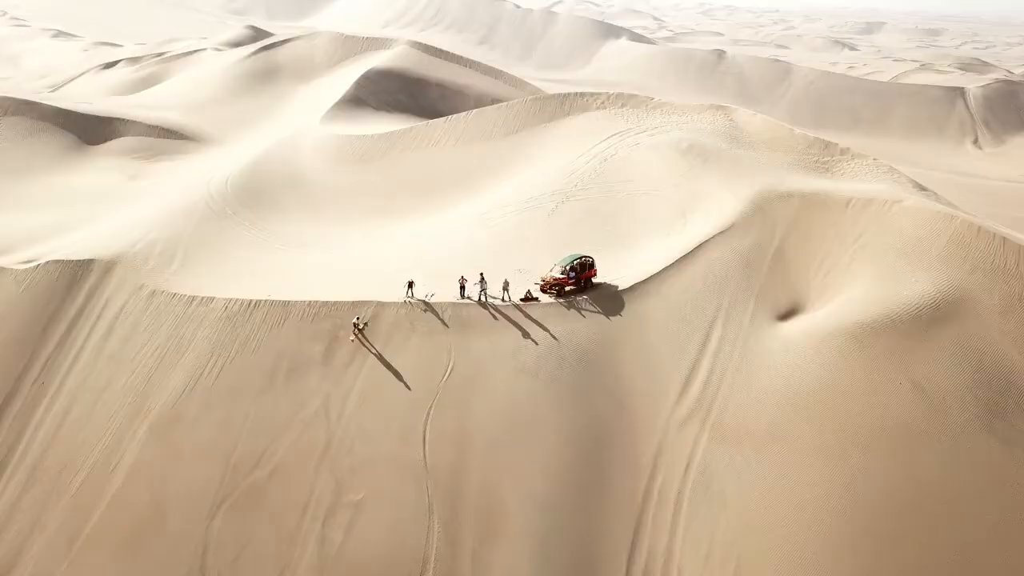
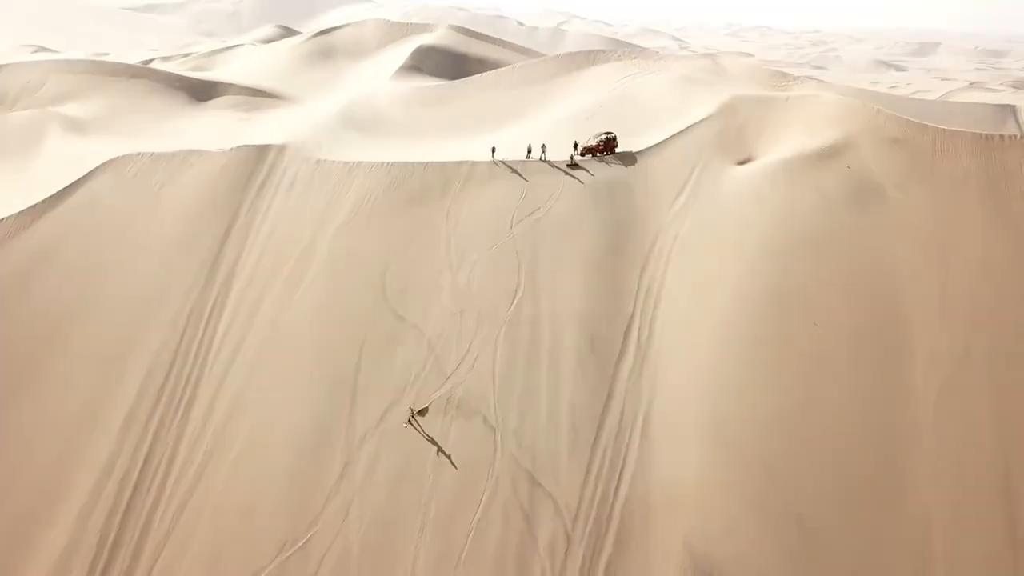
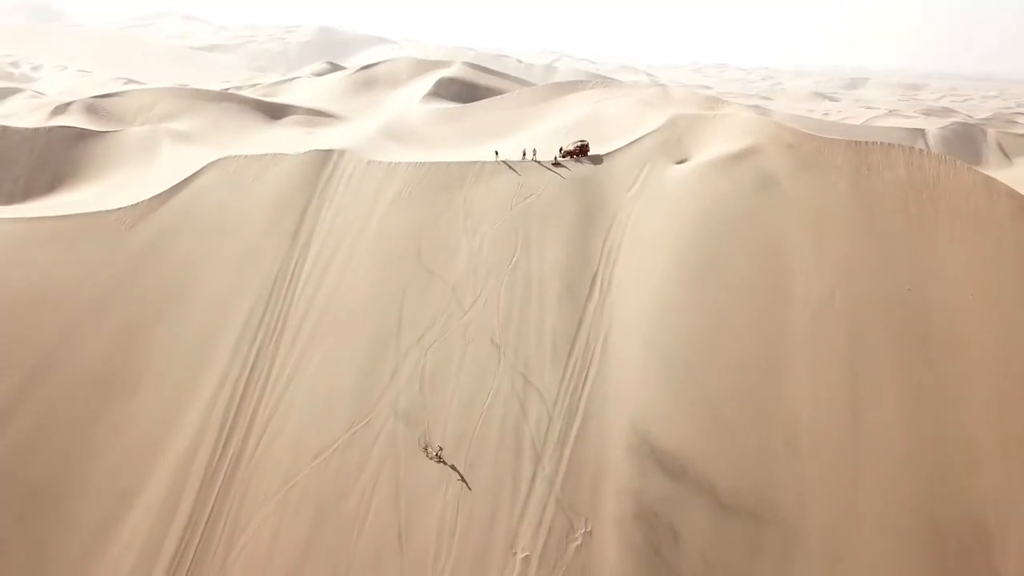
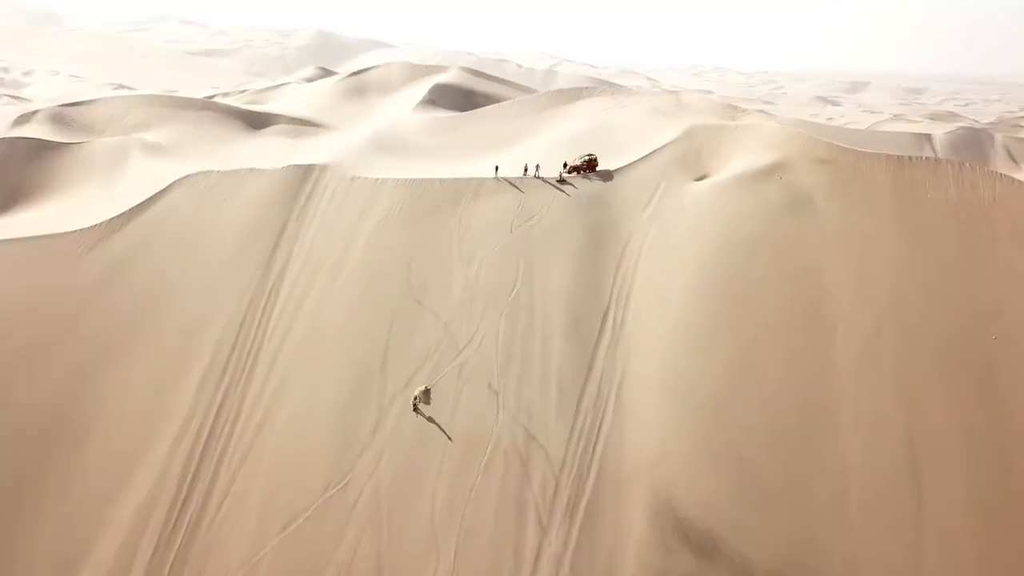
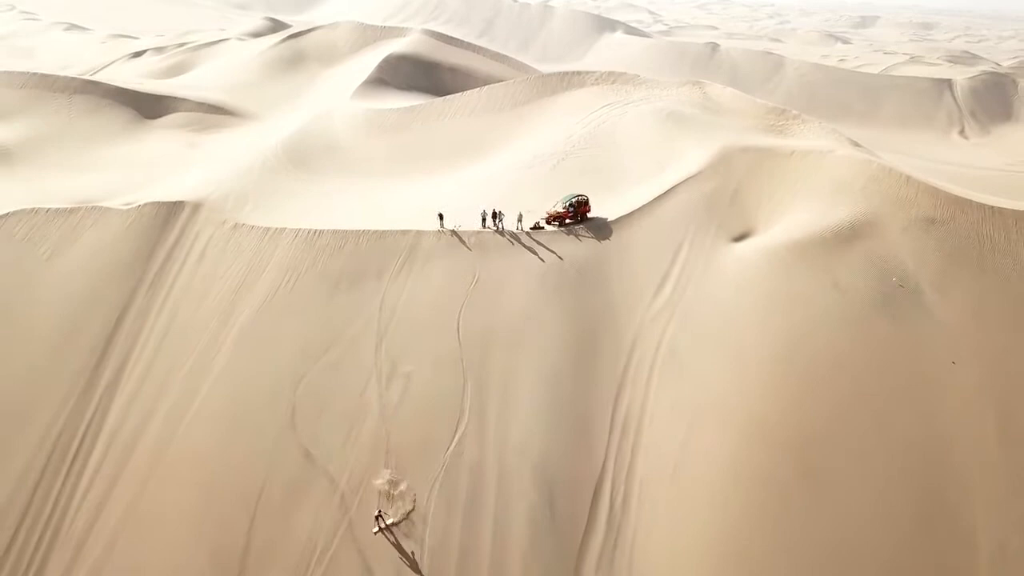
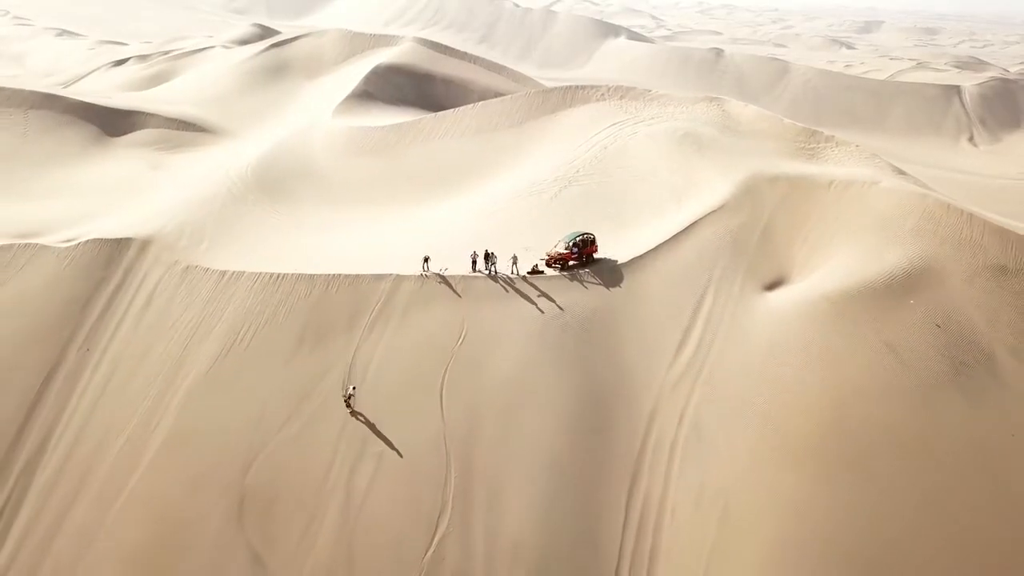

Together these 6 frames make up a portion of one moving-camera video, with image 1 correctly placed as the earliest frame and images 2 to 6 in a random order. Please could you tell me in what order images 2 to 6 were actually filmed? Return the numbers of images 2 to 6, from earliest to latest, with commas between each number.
6, 5, 2, 4, 3
